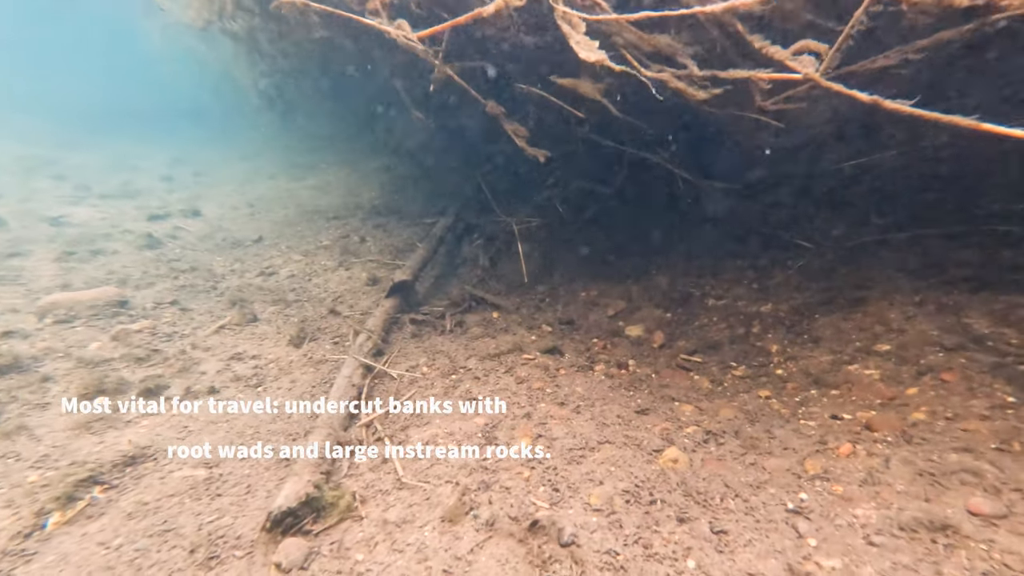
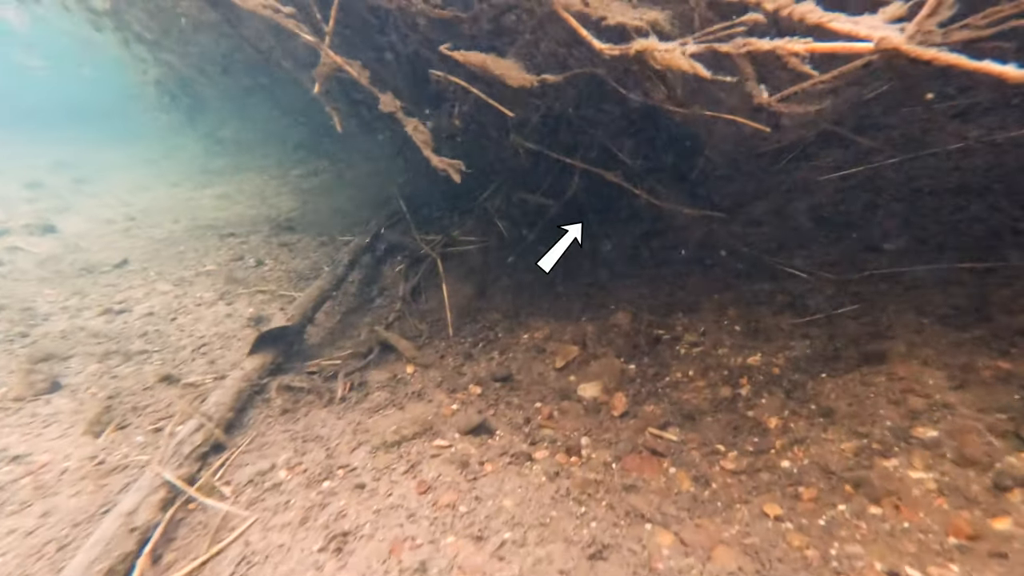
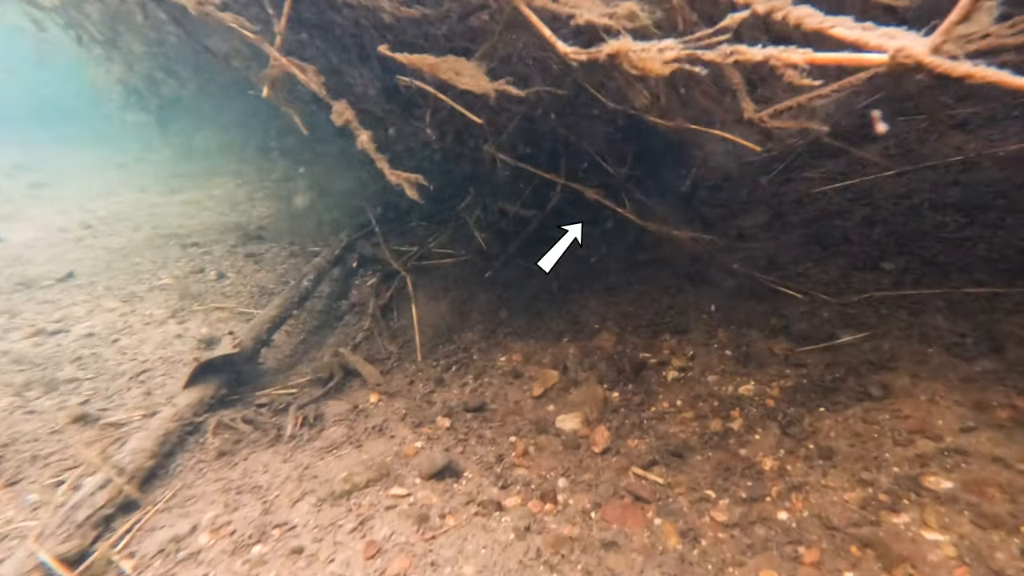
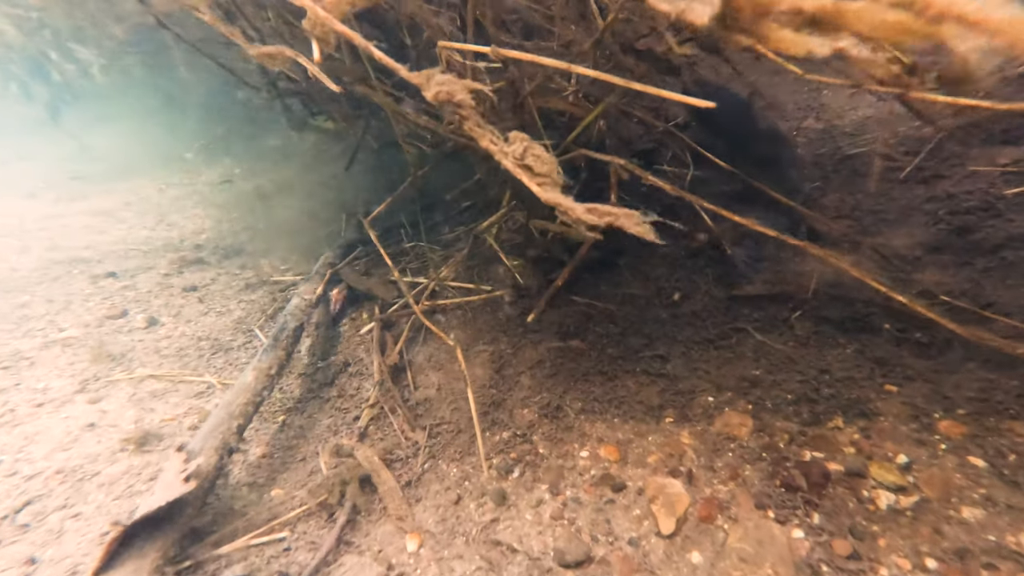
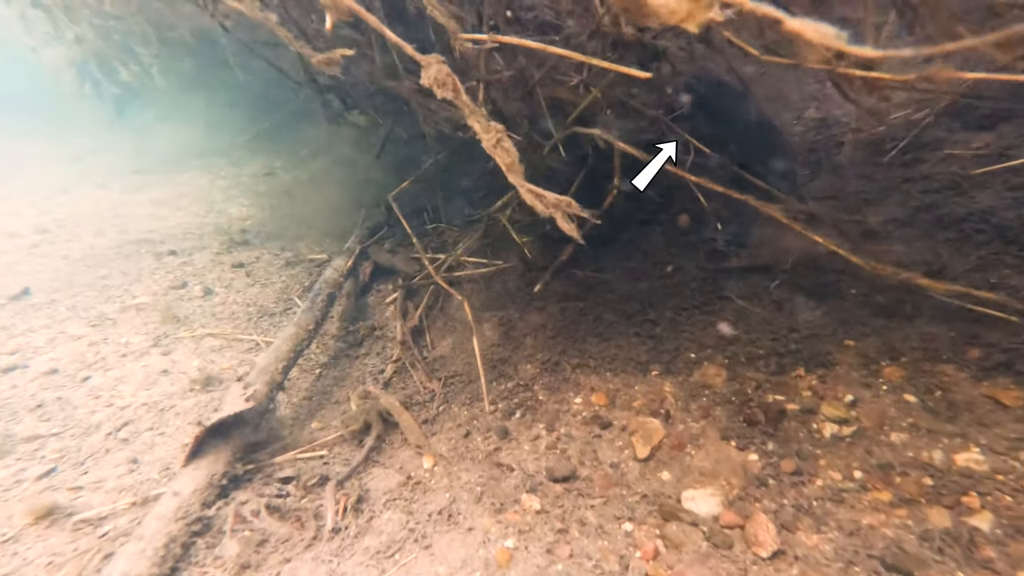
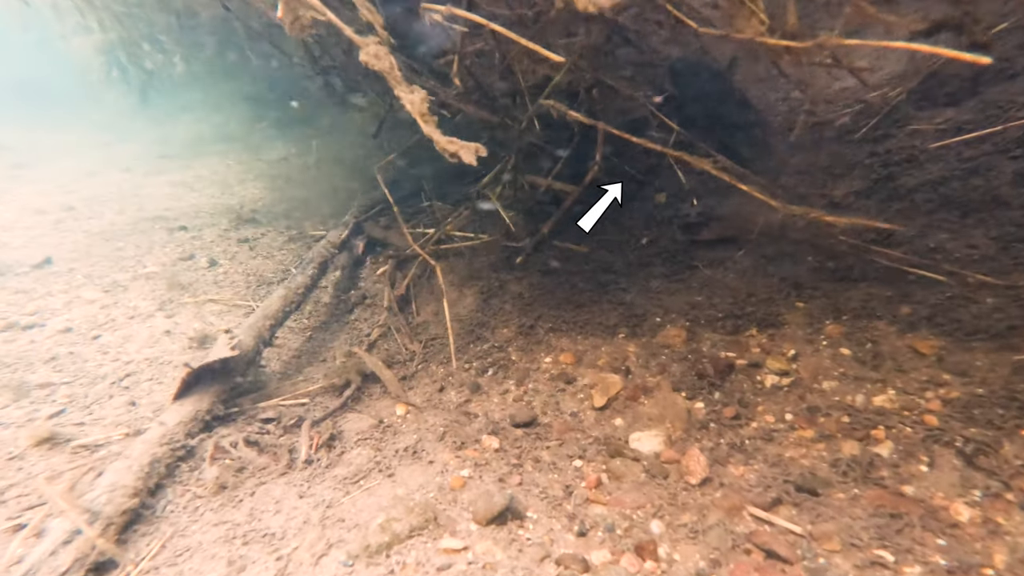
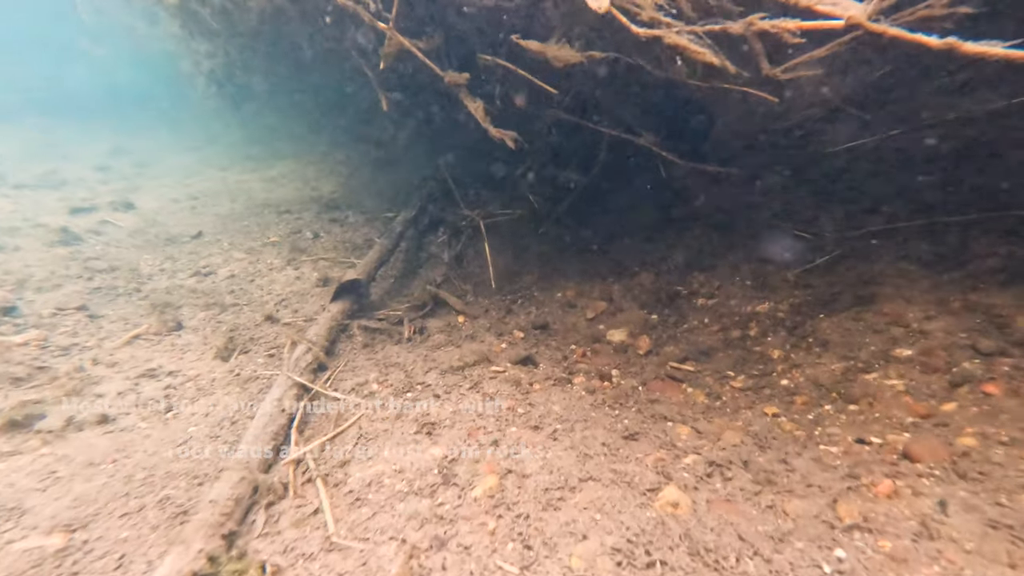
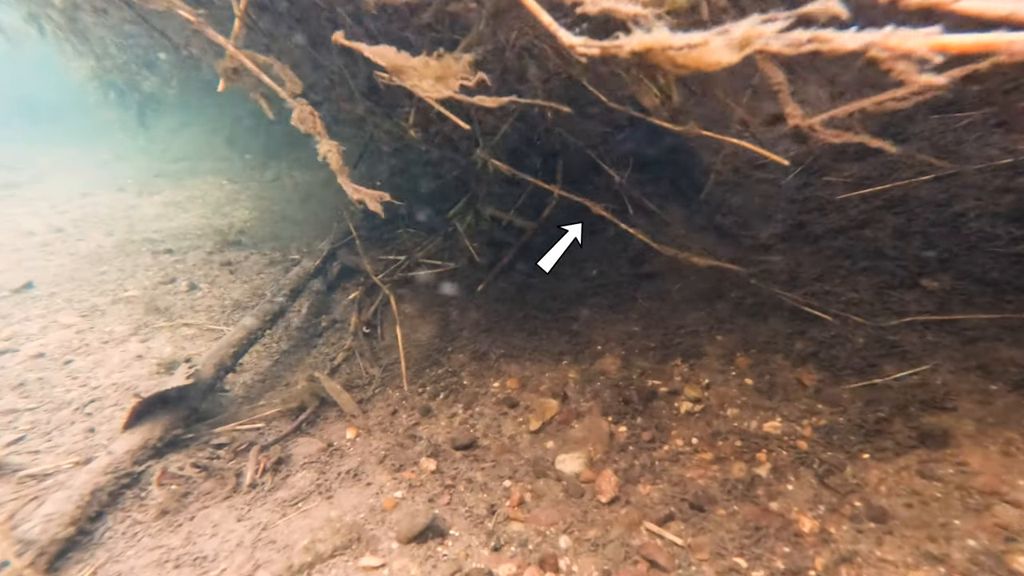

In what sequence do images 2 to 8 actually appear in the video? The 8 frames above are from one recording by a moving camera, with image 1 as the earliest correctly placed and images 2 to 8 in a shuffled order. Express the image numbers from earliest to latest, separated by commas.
7, 2, 3, 8, 6, 5, 4
